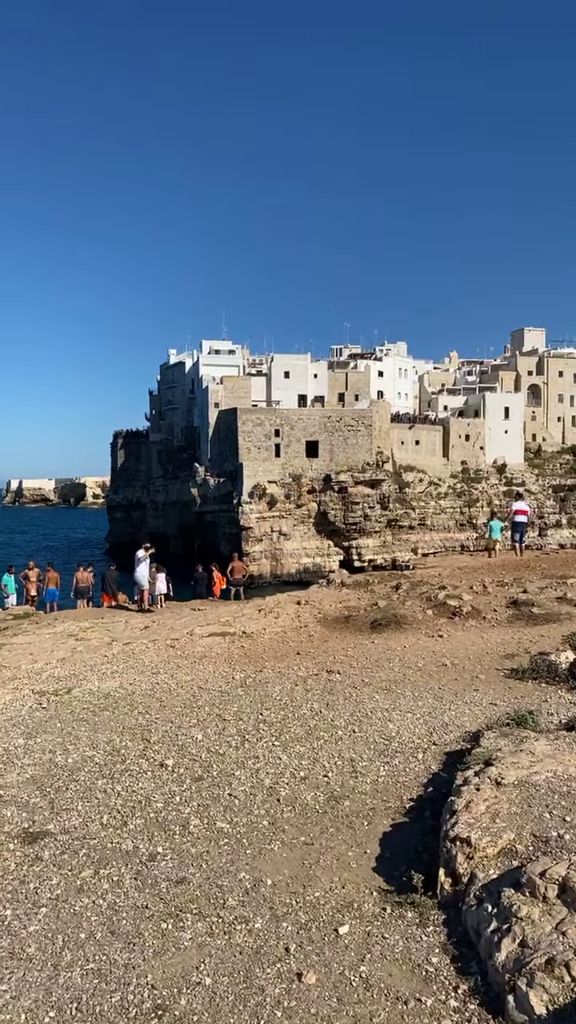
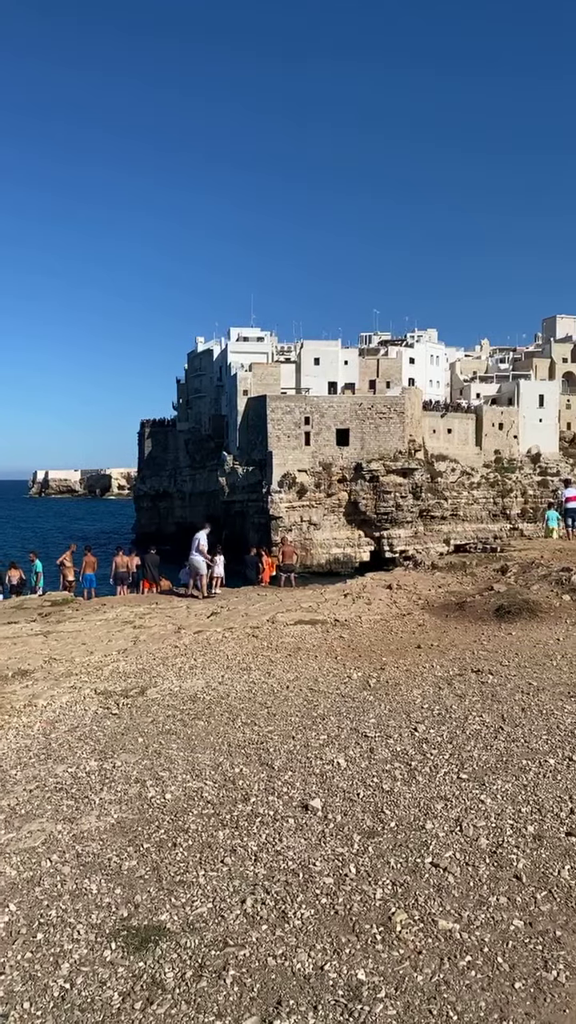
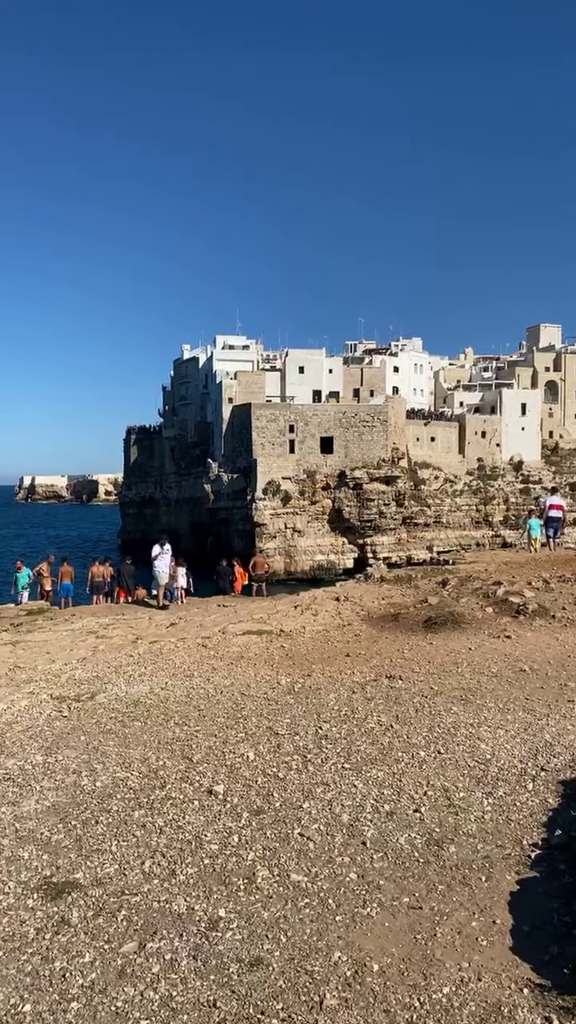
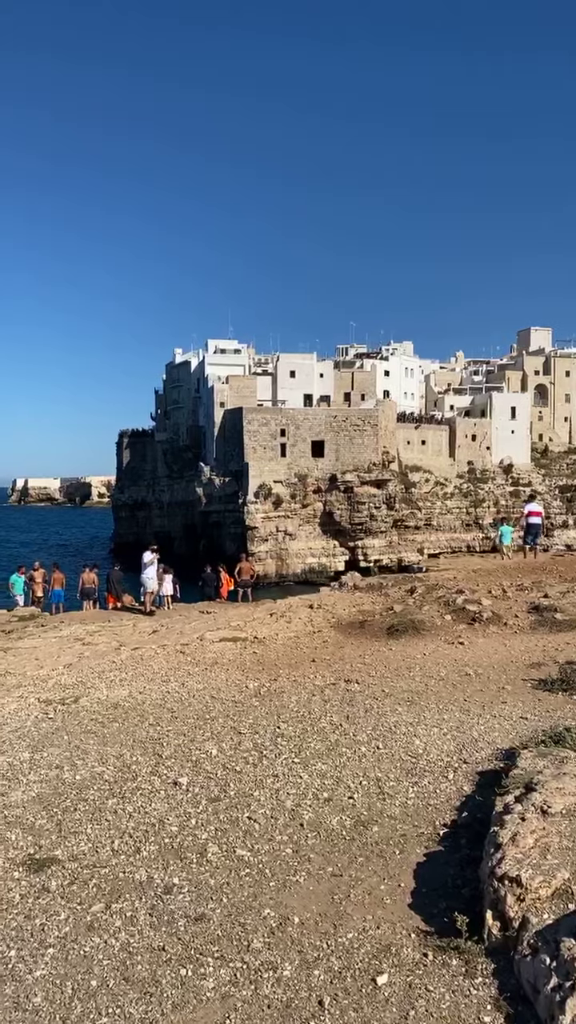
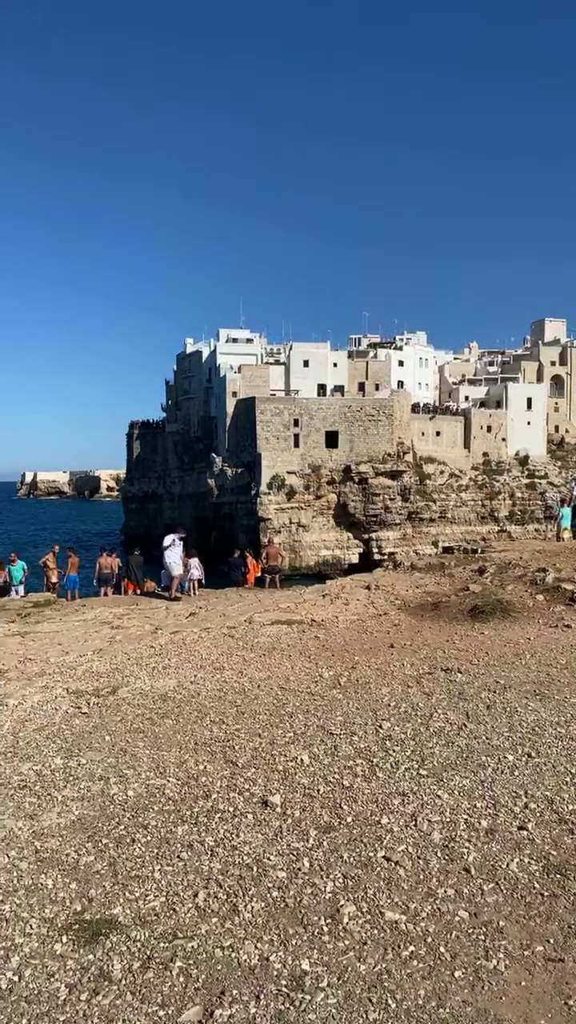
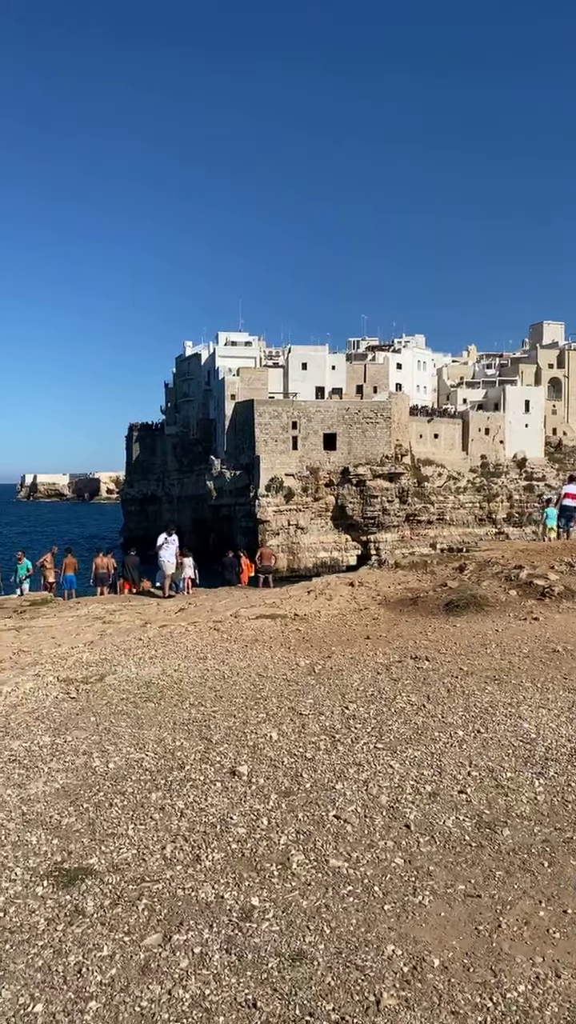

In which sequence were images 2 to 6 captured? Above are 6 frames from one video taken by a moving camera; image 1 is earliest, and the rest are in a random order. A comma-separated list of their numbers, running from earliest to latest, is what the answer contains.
4, 3, 6, 5, 2
